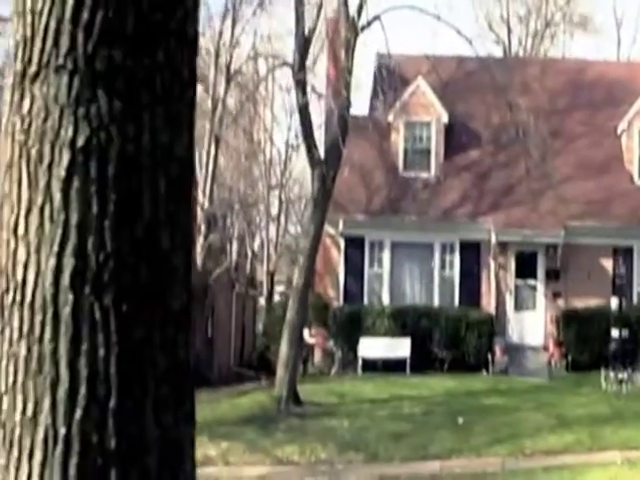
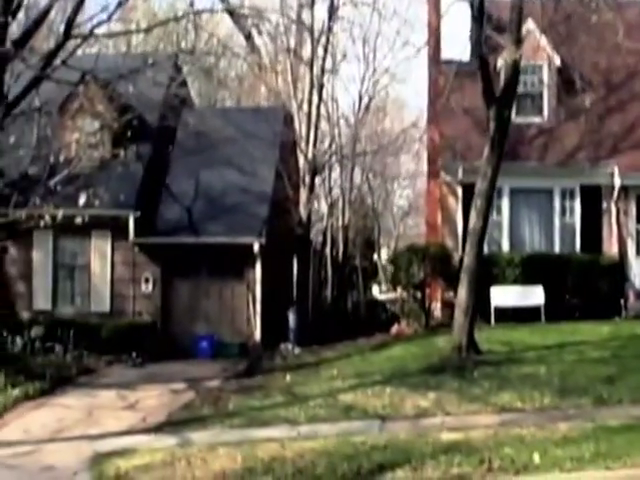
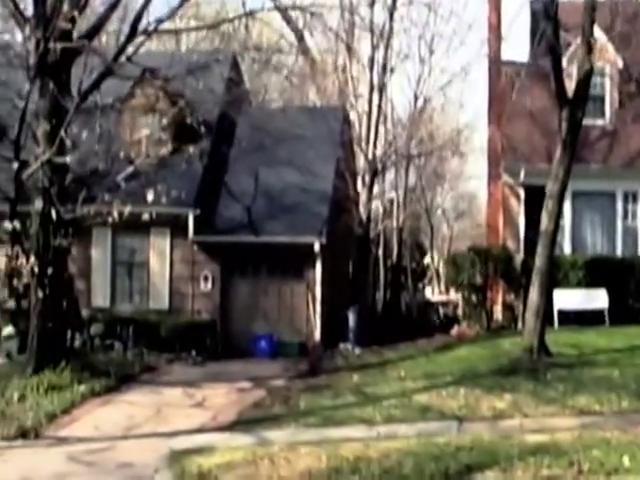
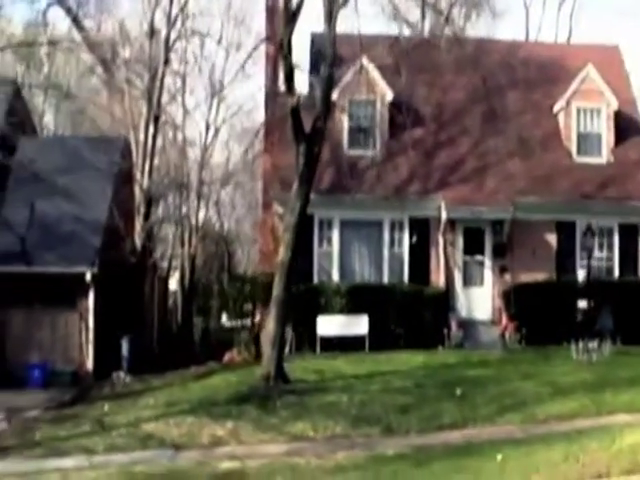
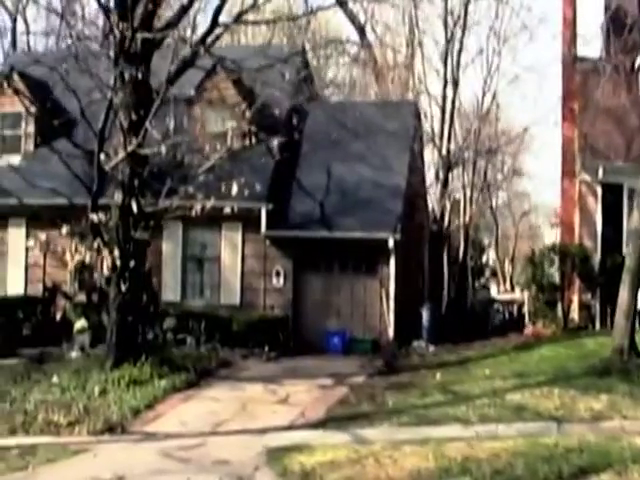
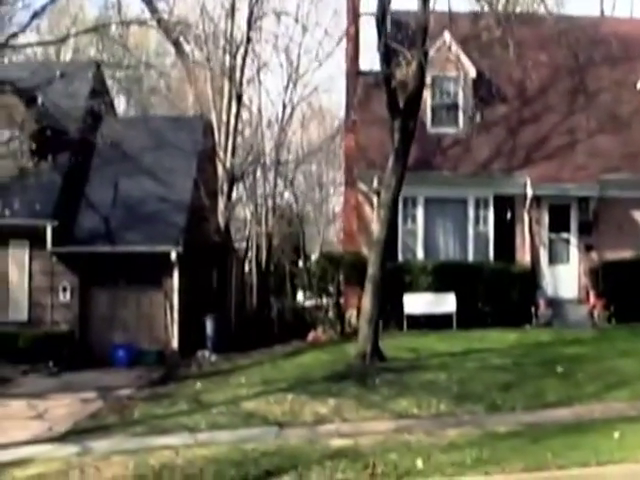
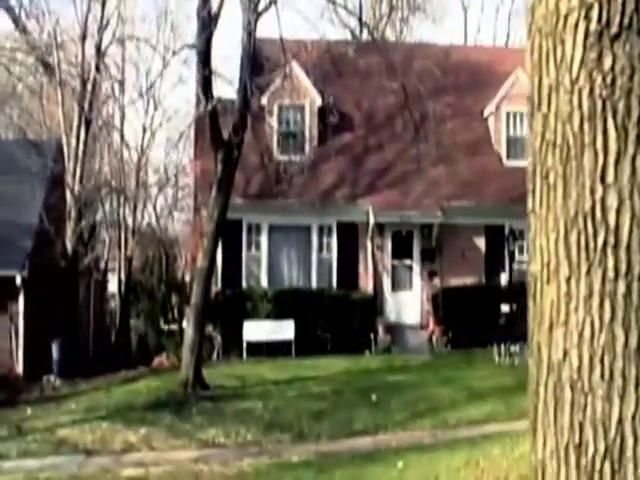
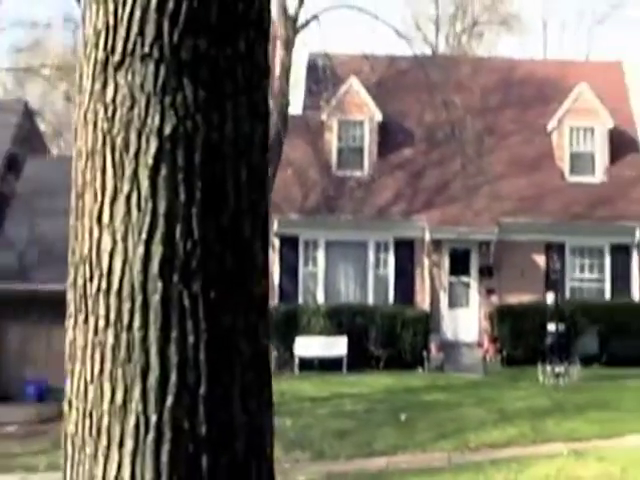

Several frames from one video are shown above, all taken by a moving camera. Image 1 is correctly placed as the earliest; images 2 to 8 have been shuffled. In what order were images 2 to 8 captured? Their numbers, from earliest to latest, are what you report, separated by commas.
8, 7, 4, 6, 2, 3, 5
